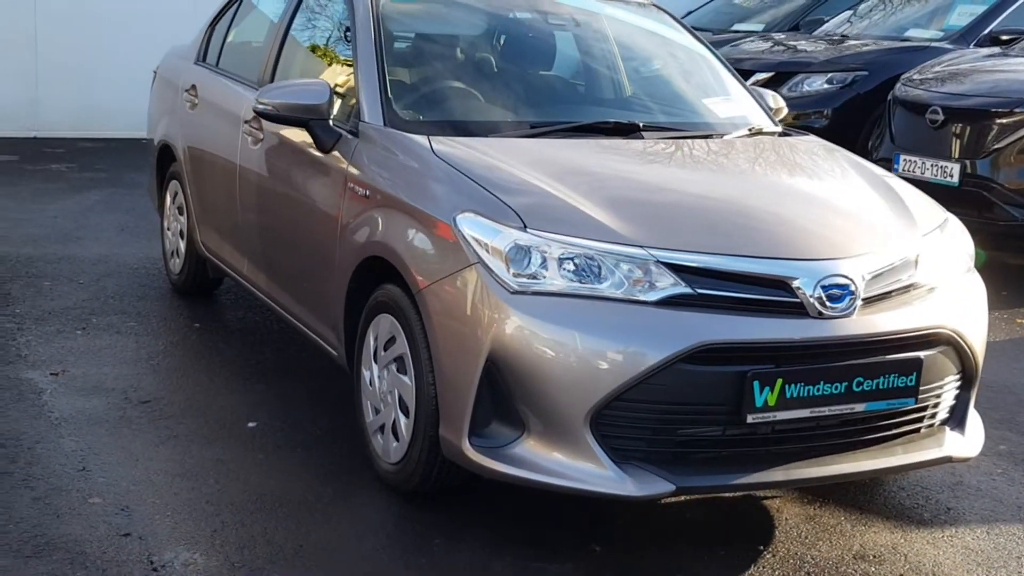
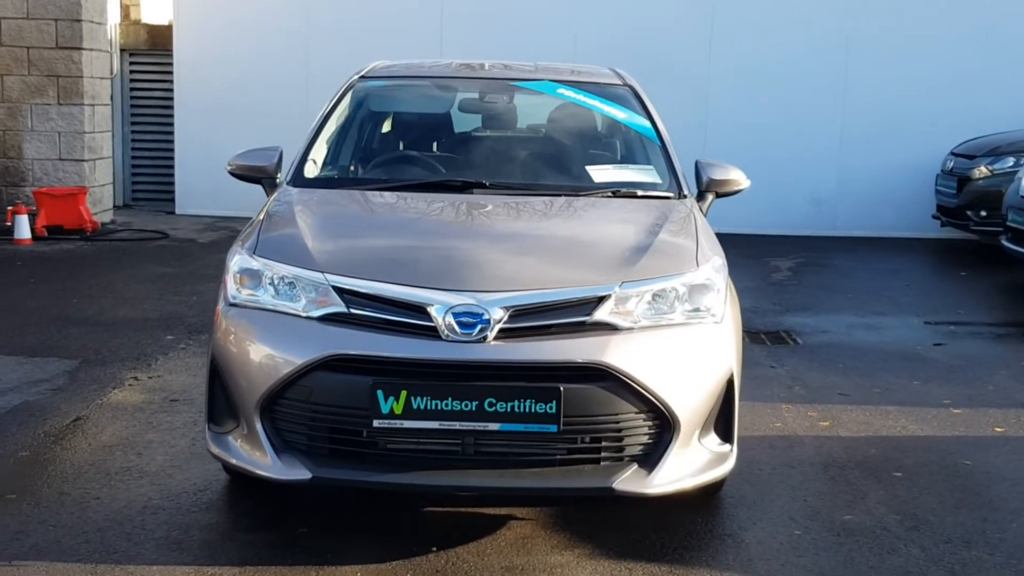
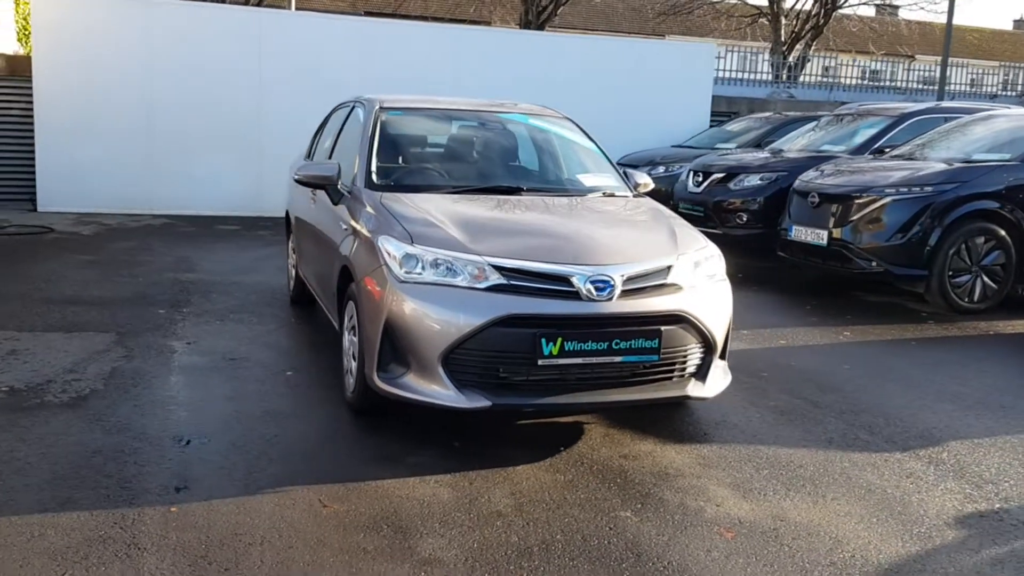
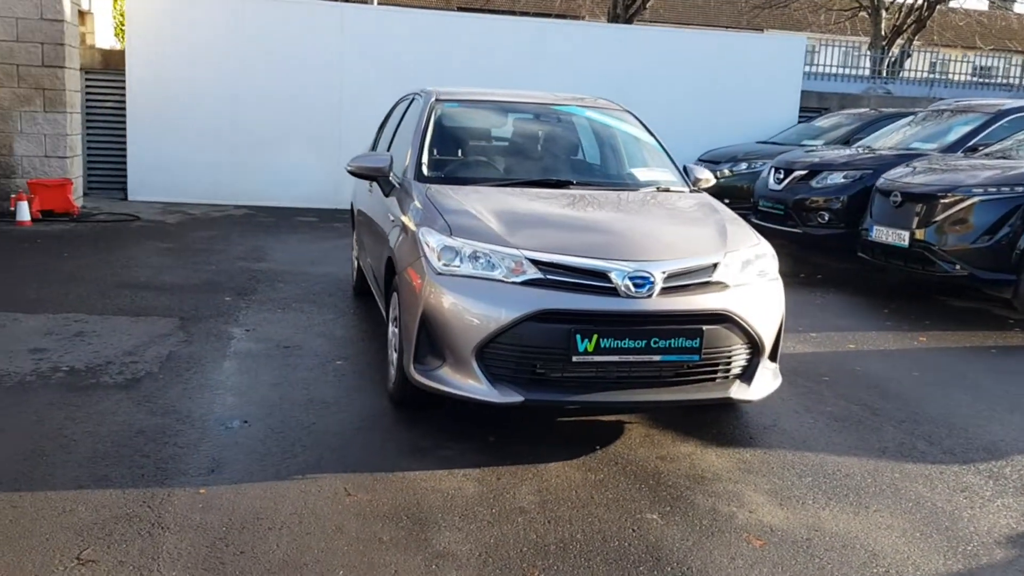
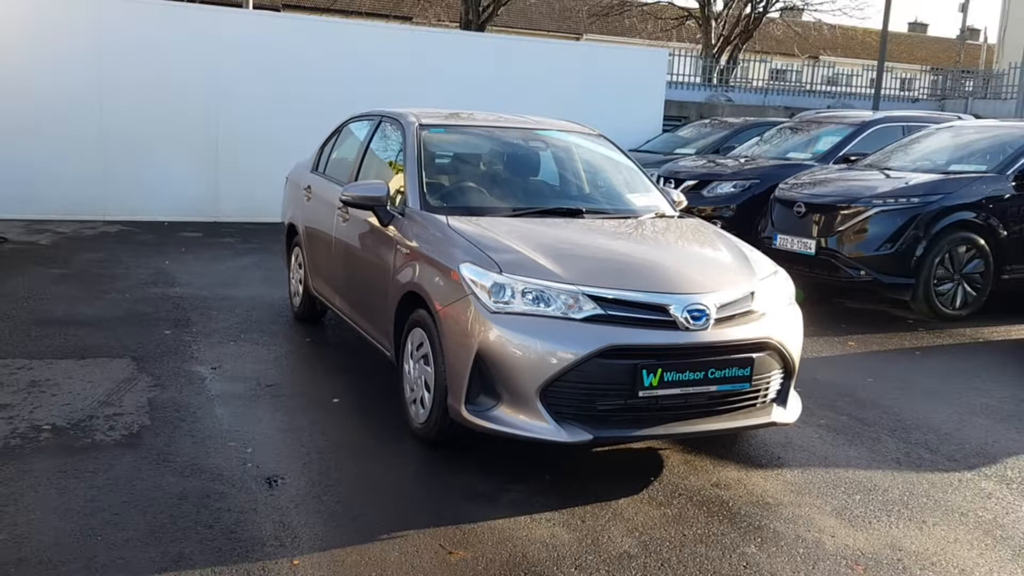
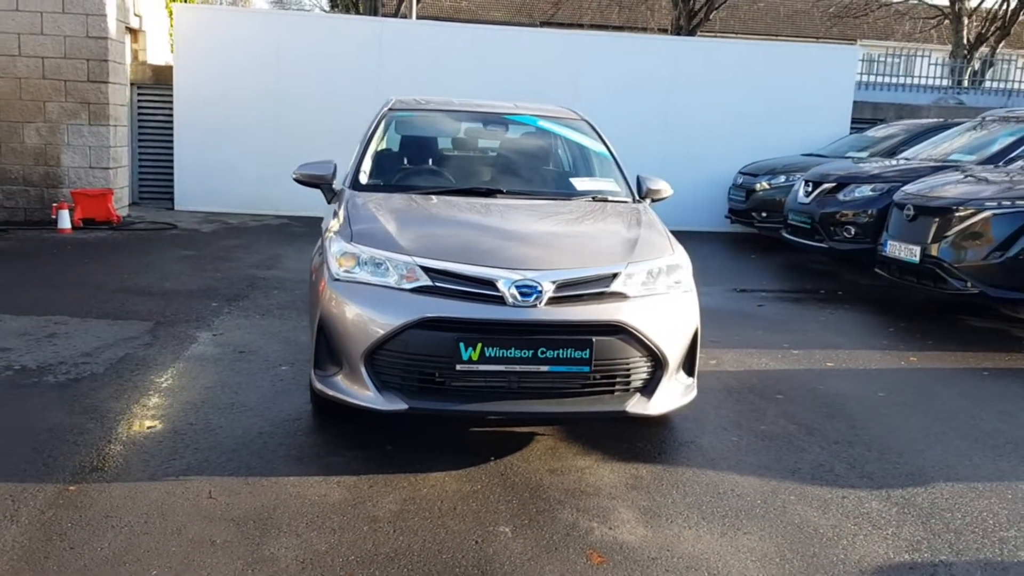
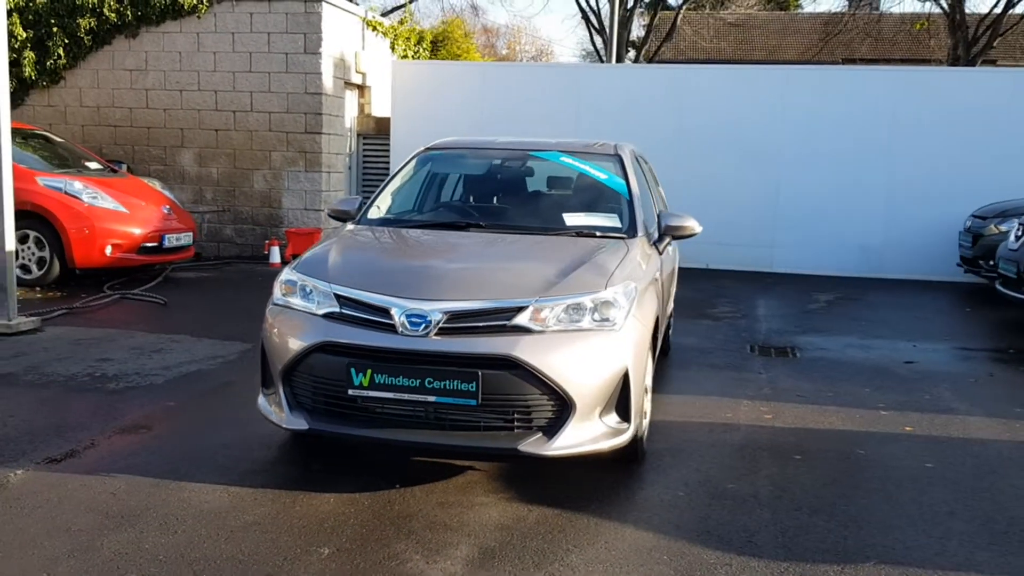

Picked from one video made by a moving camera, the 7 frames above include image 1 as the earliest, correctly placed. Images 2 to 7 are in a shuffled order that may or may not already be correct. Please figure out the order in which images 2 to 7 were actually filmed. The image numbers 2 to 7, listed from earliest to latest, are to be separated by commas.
5, 3, 4, 6, 2, 7
